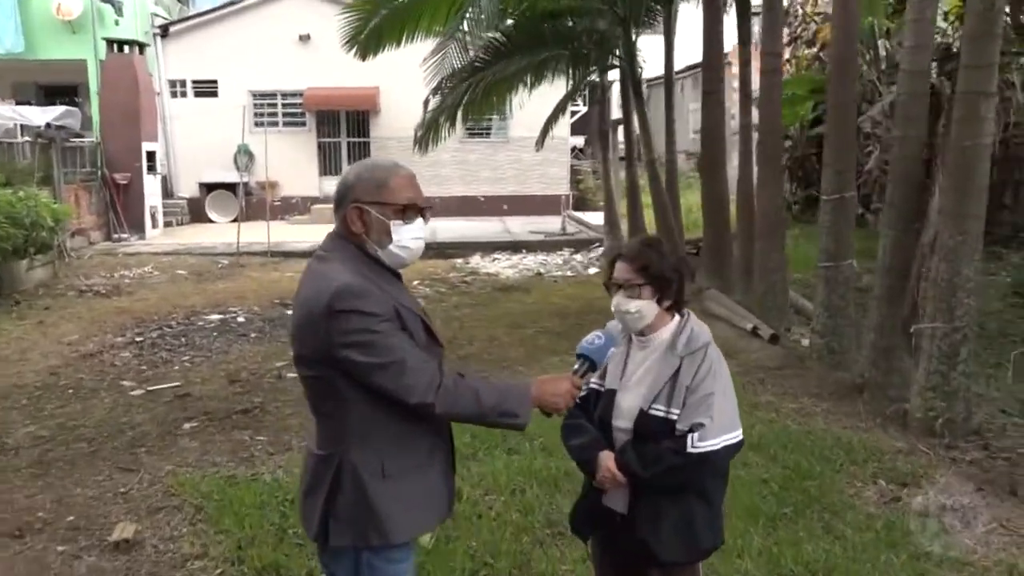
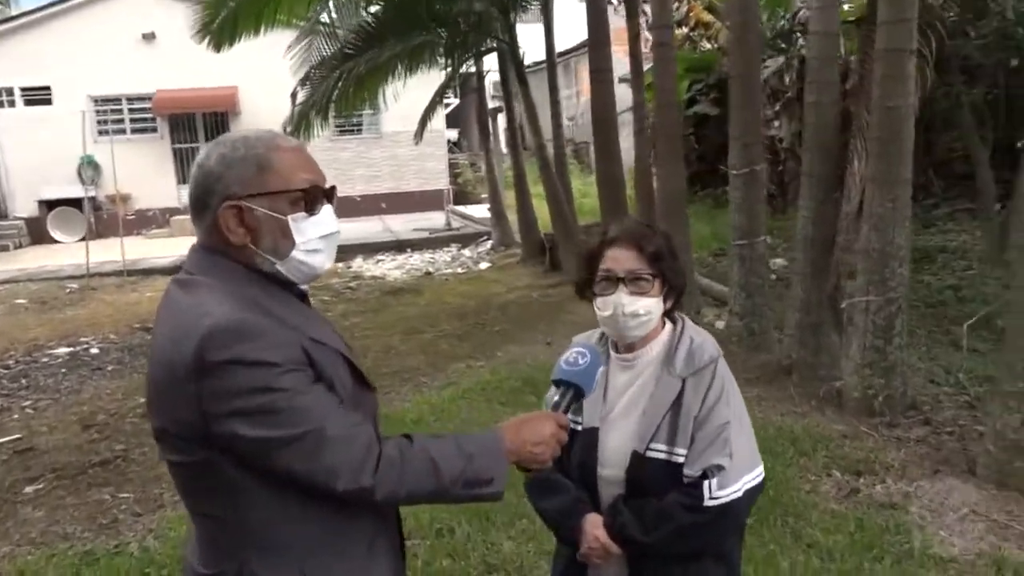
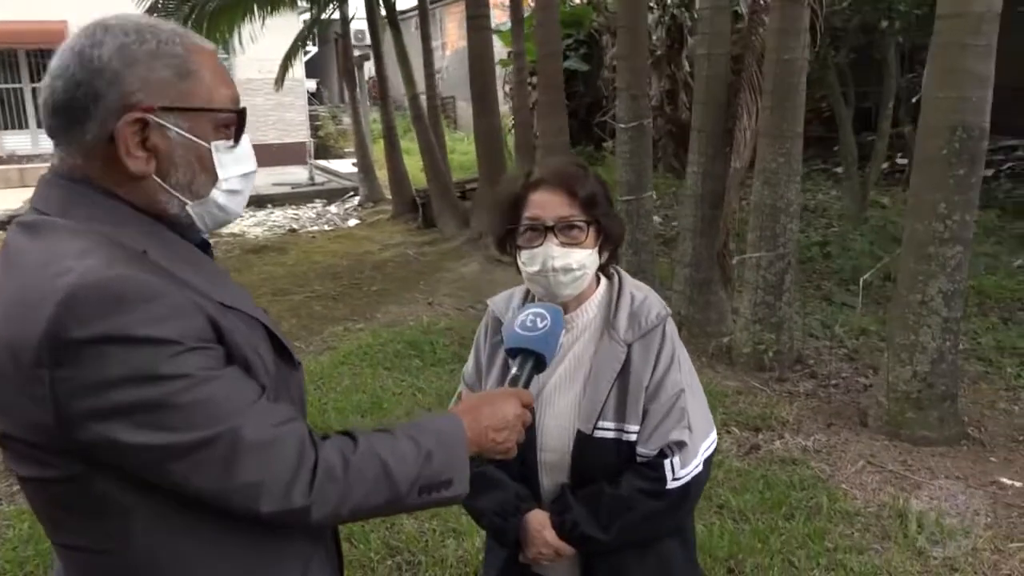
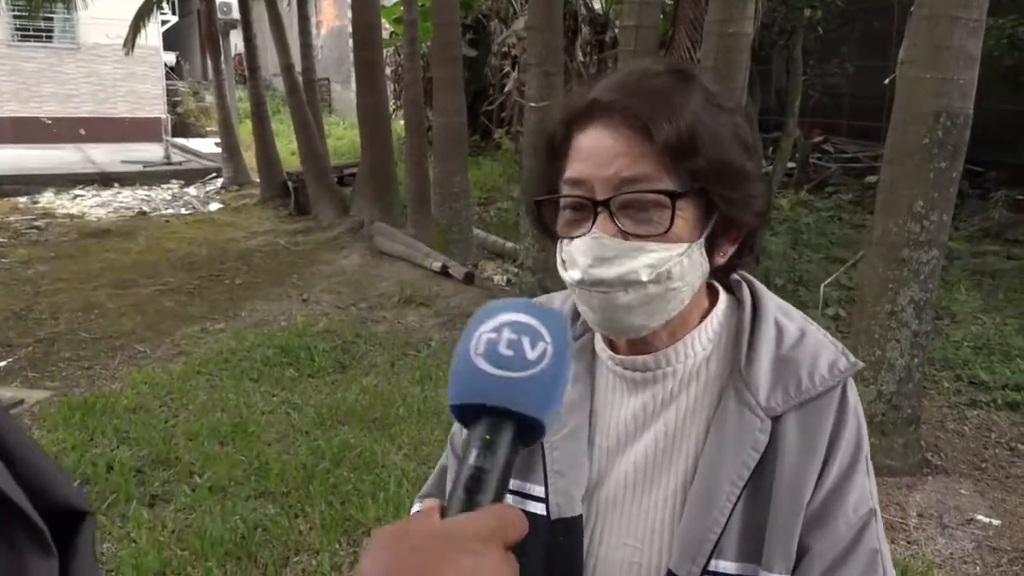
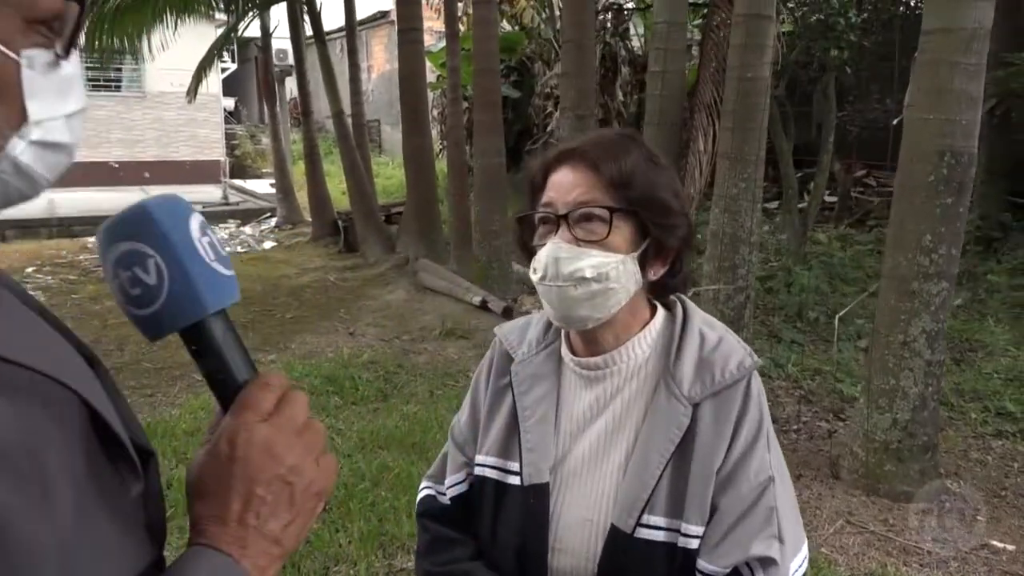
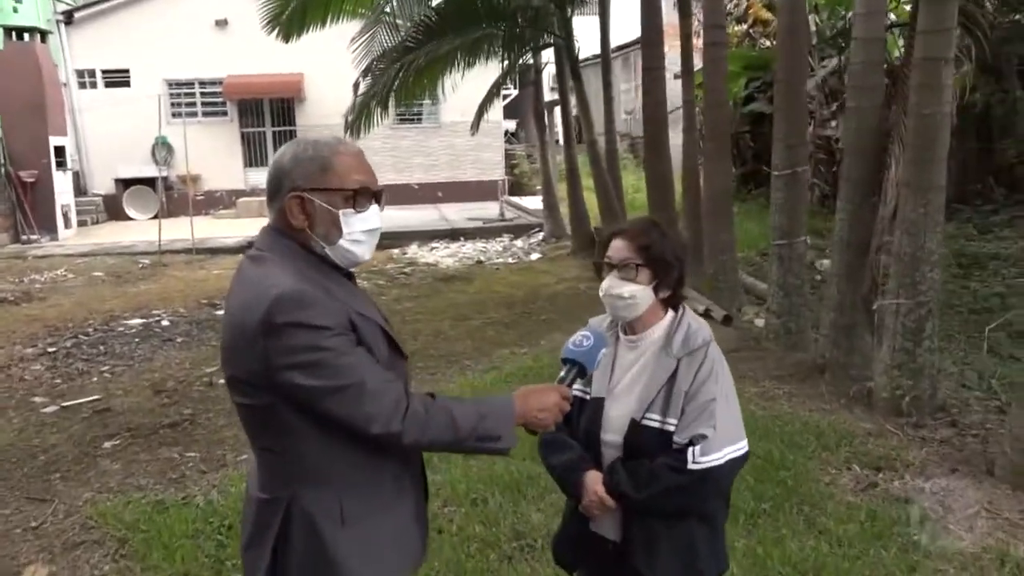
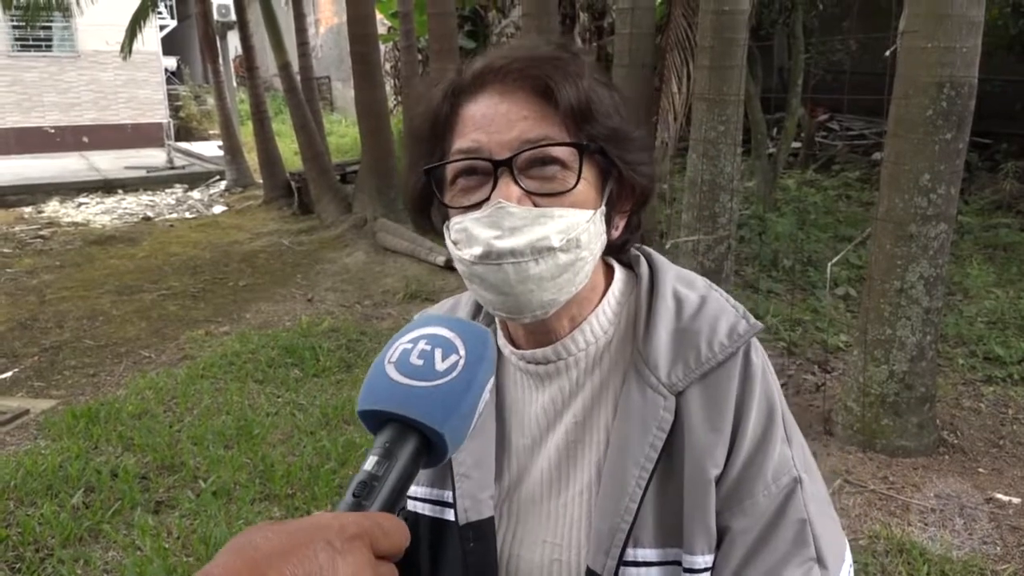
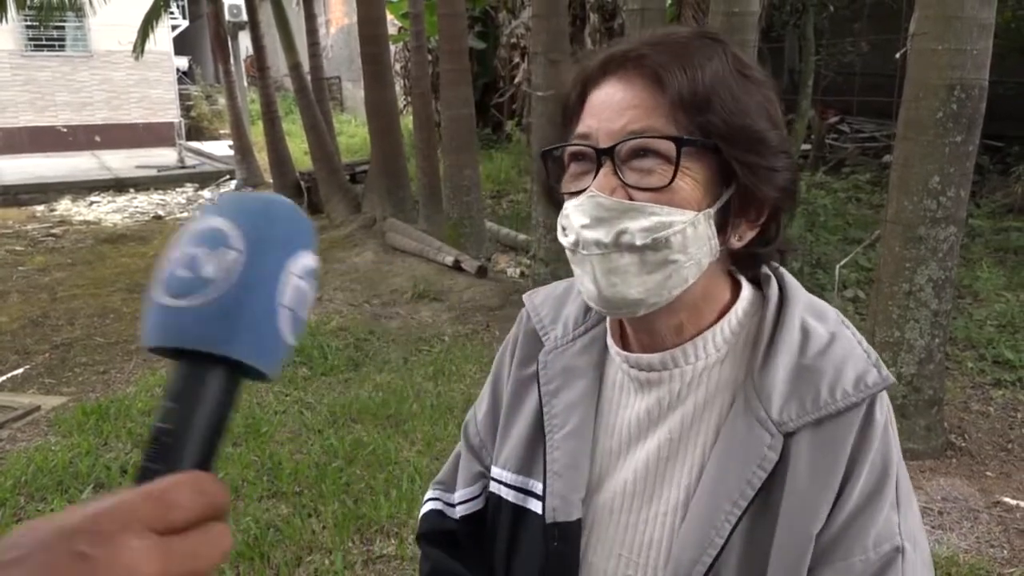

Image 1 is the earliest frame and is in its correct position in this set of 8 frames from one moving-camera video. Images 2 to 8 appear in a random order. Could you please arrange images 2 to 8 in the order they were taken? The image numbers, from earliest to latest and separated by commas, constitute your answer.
6, 2, 3, 5, 4, 7, 8
